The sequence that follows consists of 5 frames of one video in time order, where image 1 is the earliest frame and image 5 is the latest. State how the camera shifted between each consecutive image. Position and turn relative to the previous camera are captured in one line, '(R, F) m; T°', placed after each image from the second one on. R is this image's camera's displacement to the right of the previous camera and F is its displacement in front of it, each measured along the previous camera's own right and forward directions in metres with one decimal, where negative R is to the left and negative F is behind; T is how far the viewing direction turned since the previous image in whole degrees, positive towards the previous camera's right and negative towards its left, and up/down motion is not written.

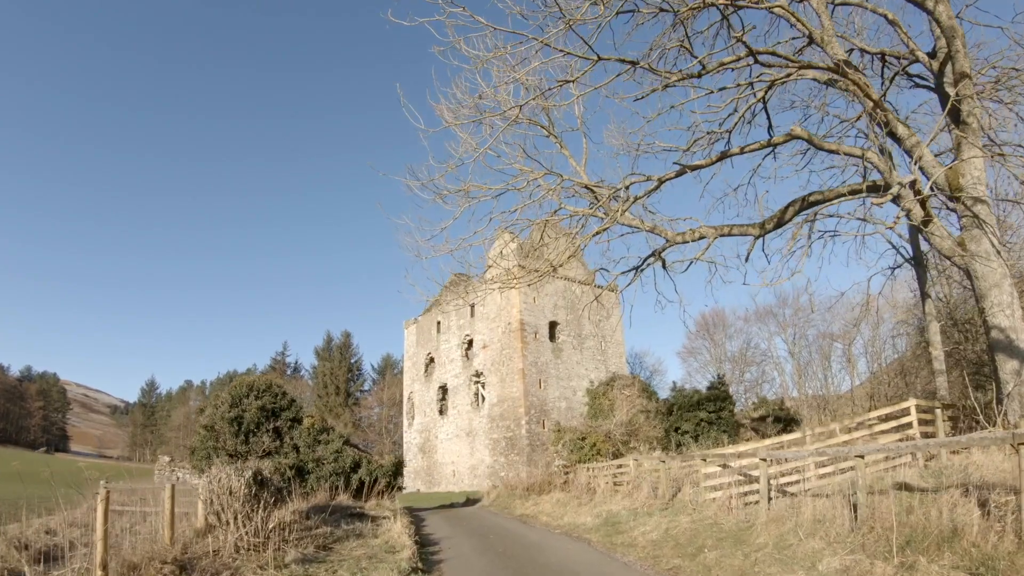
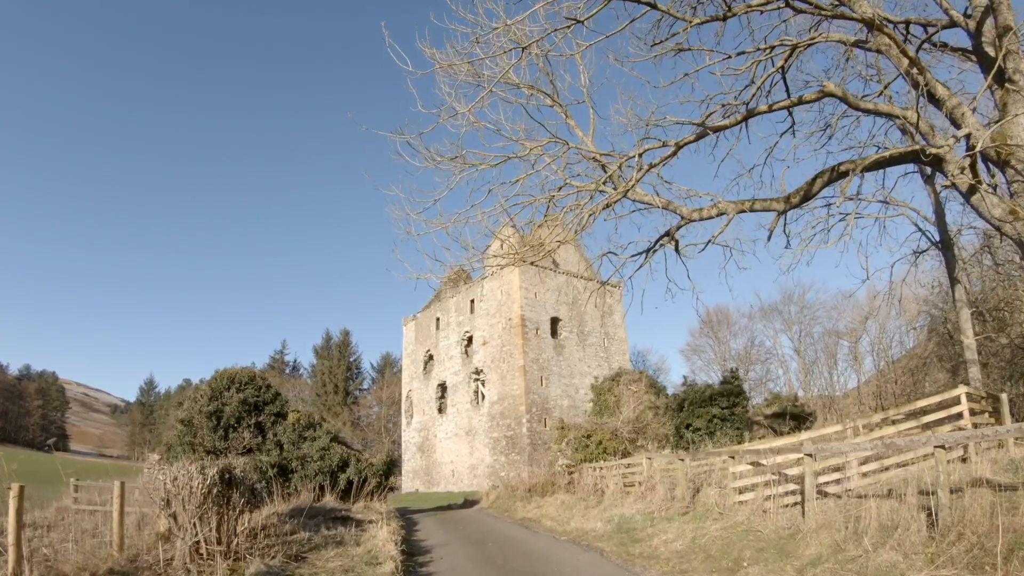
(0.0, +1.2) m; 0°
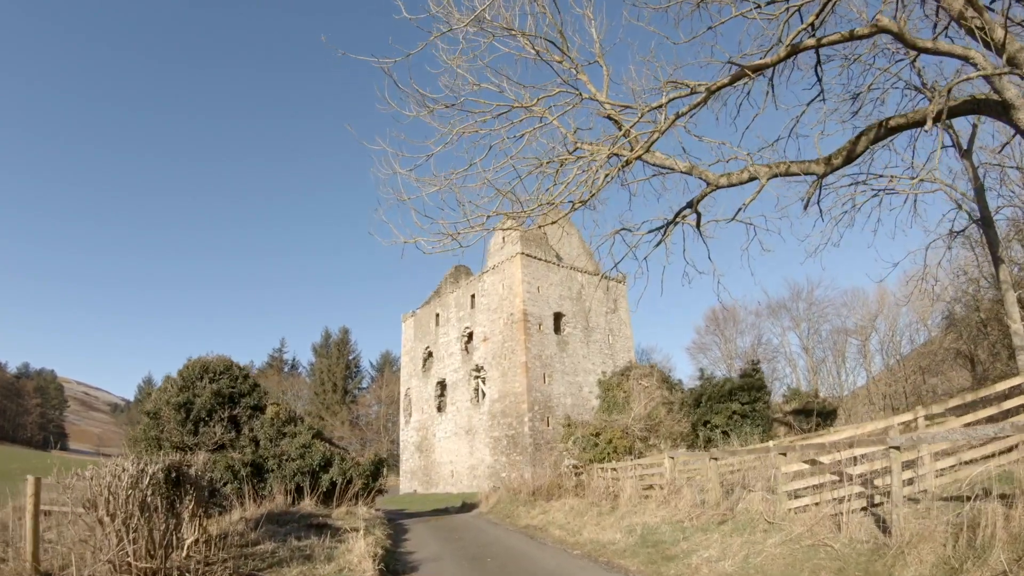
(0.0, +1.5) m; 0°
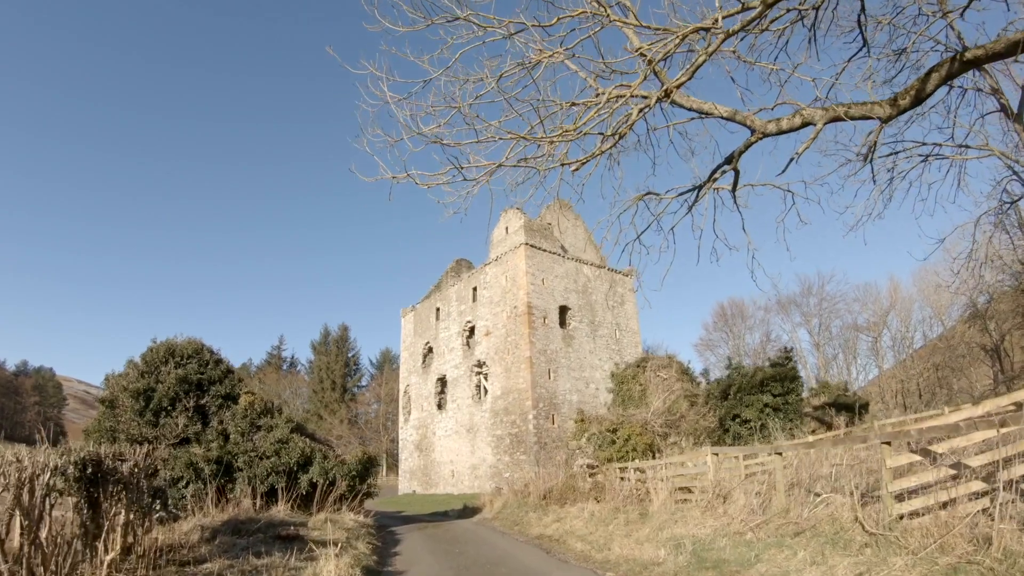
(-0.1, +1.7) m; 0°
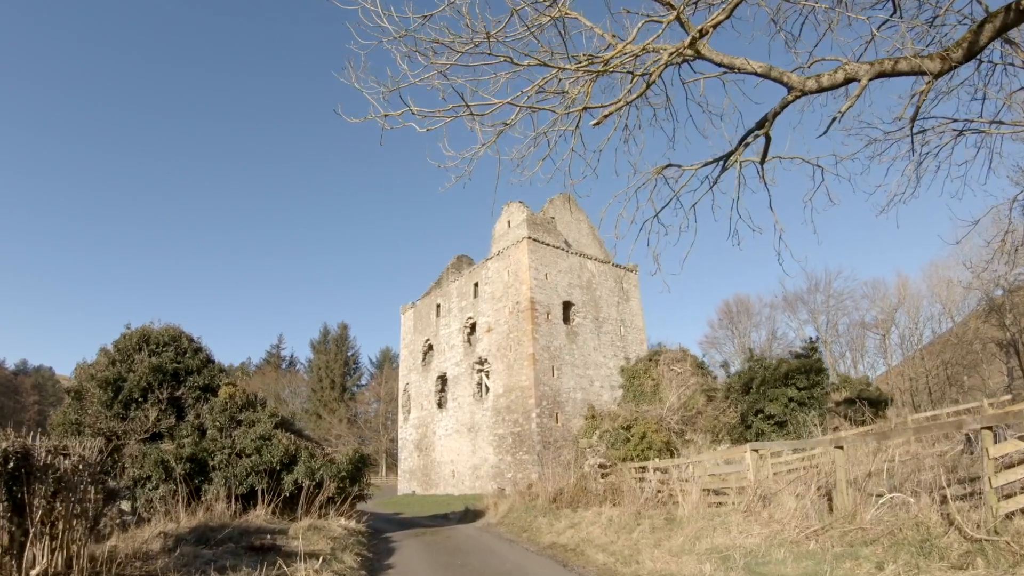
(-0.1, +1.1) m; 0°
